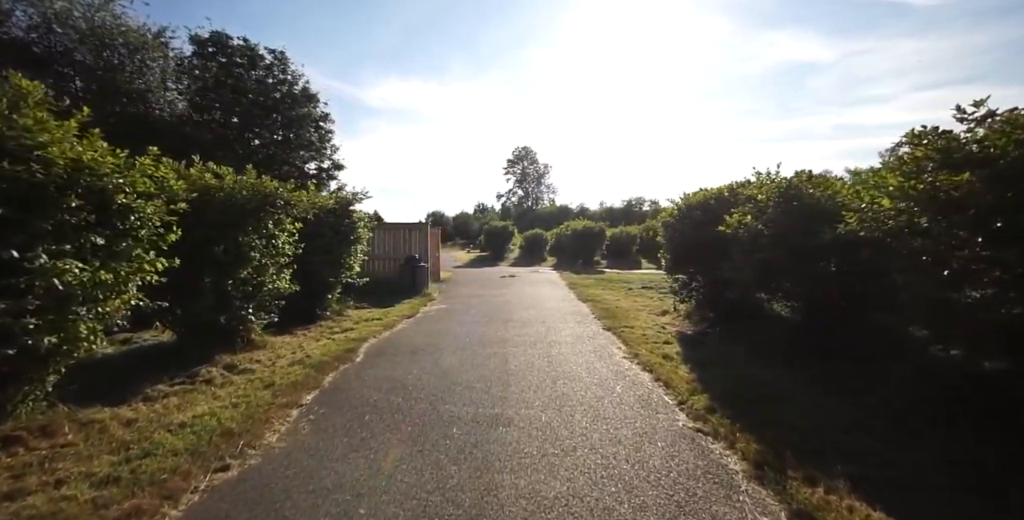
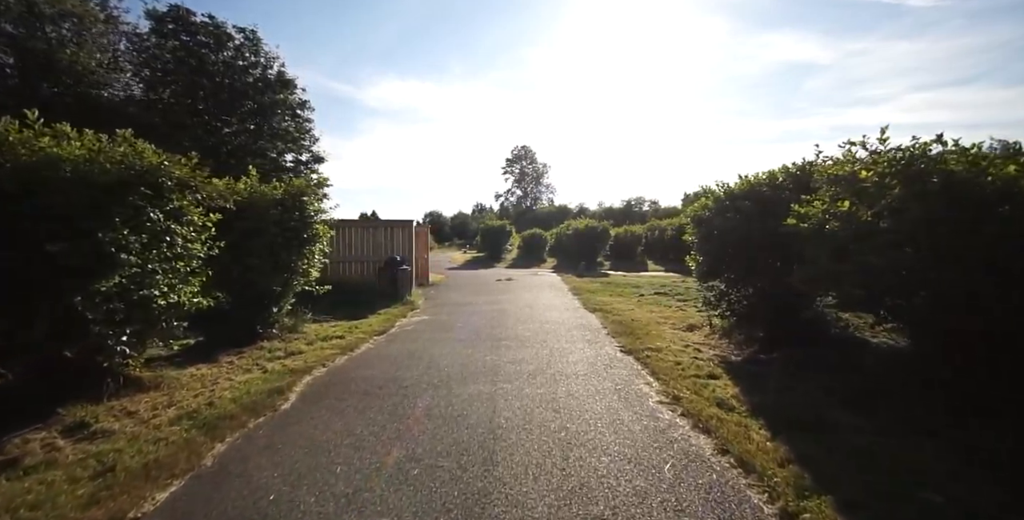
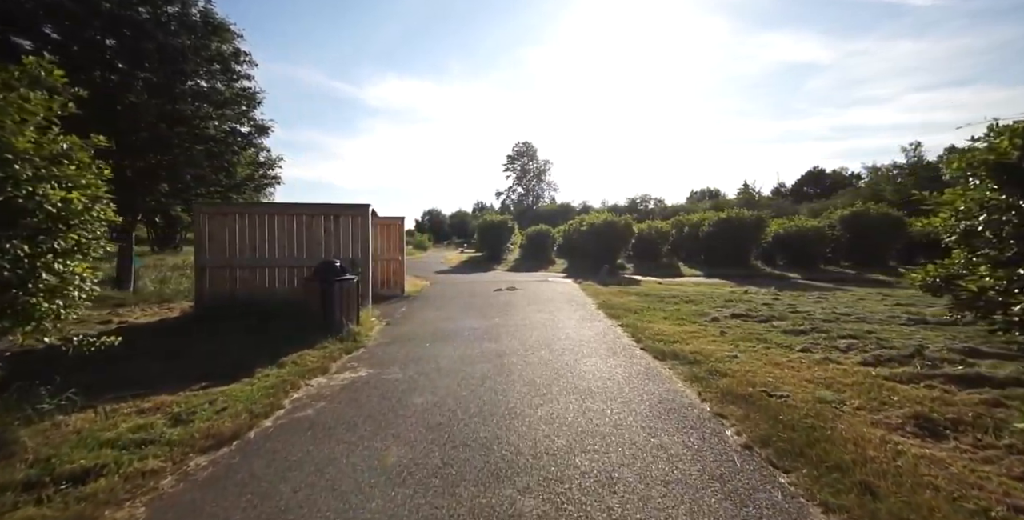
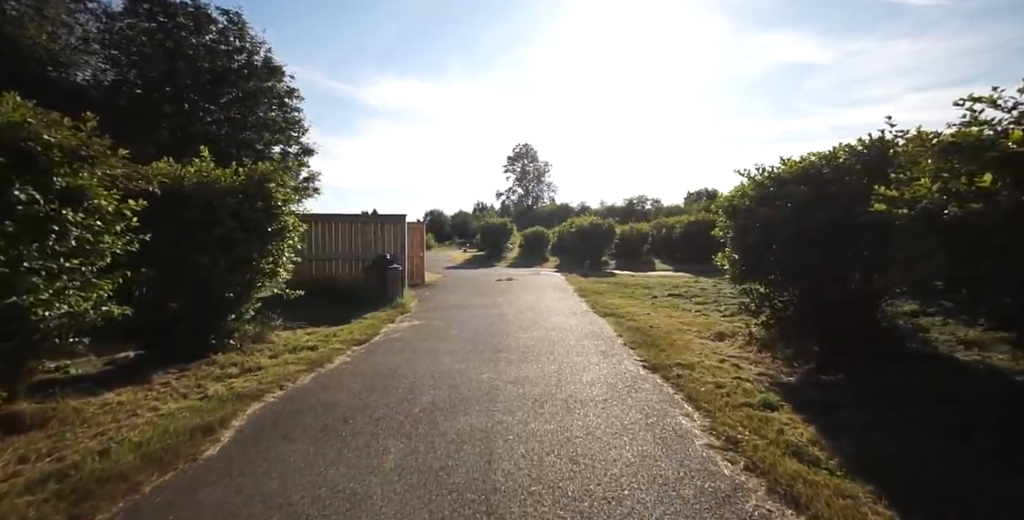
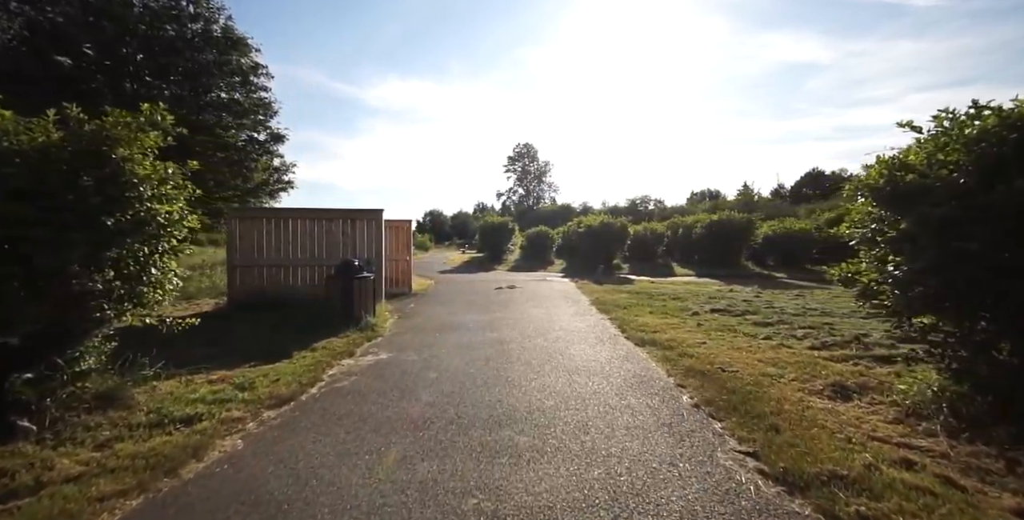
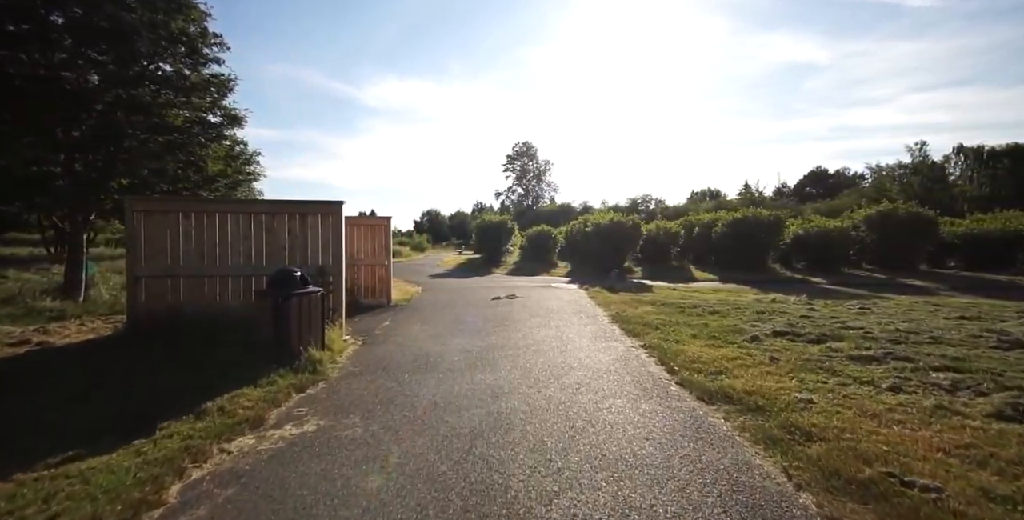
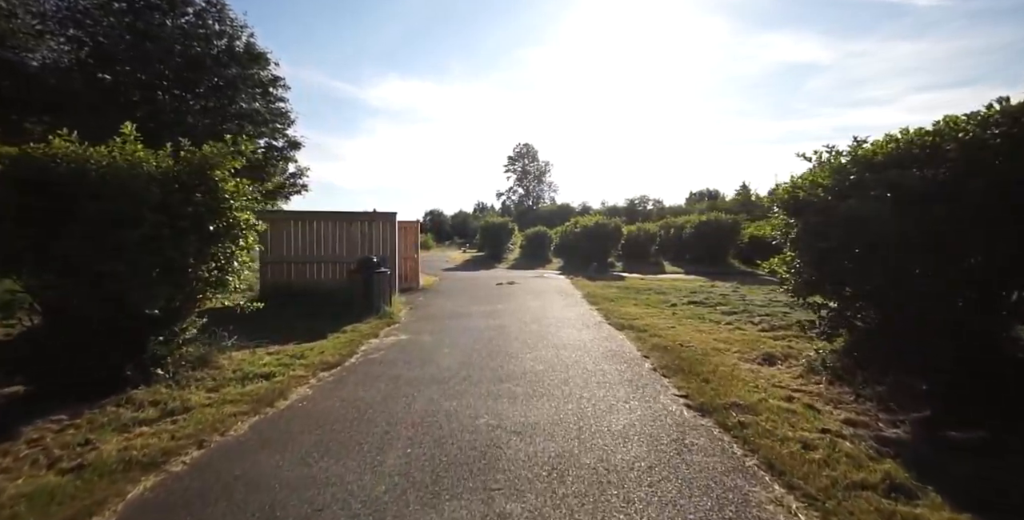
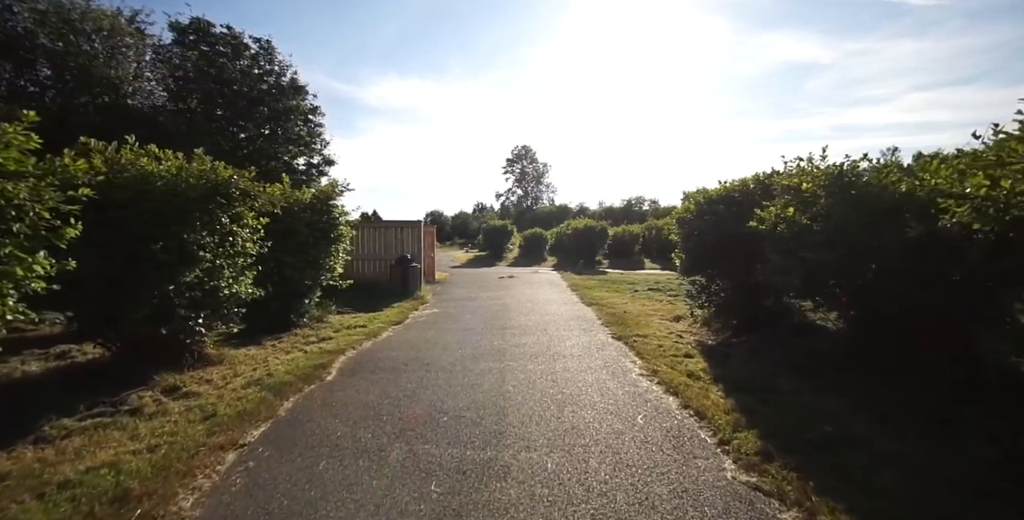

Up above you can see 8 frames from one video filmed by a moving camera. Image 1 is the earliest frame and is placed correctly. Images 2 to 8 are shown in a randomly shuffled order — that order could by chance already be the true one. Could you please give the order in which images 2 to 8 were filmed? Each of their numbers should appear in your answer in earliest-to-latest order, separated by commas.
8, 2, 4, 7, 5, 3, 6
